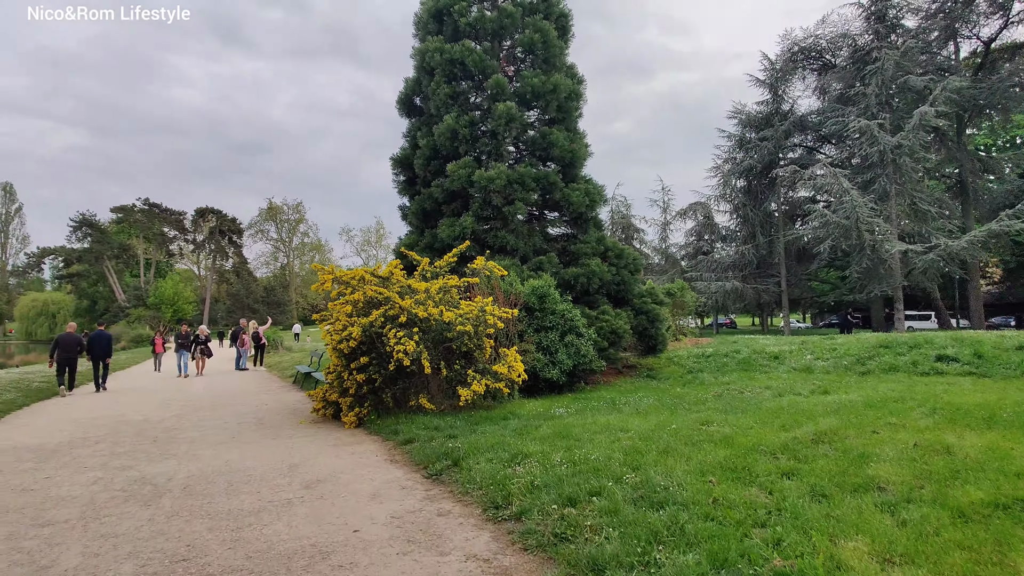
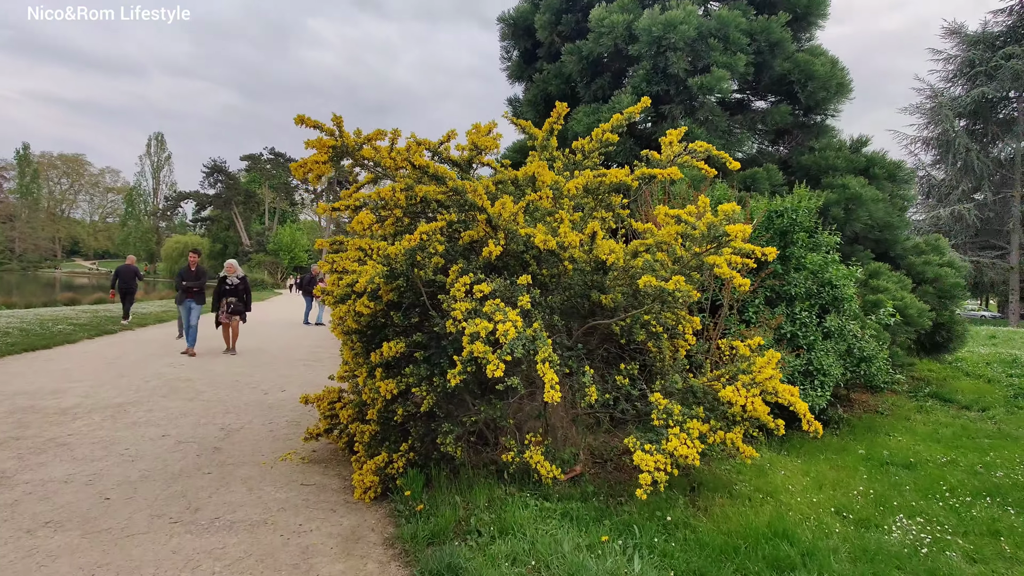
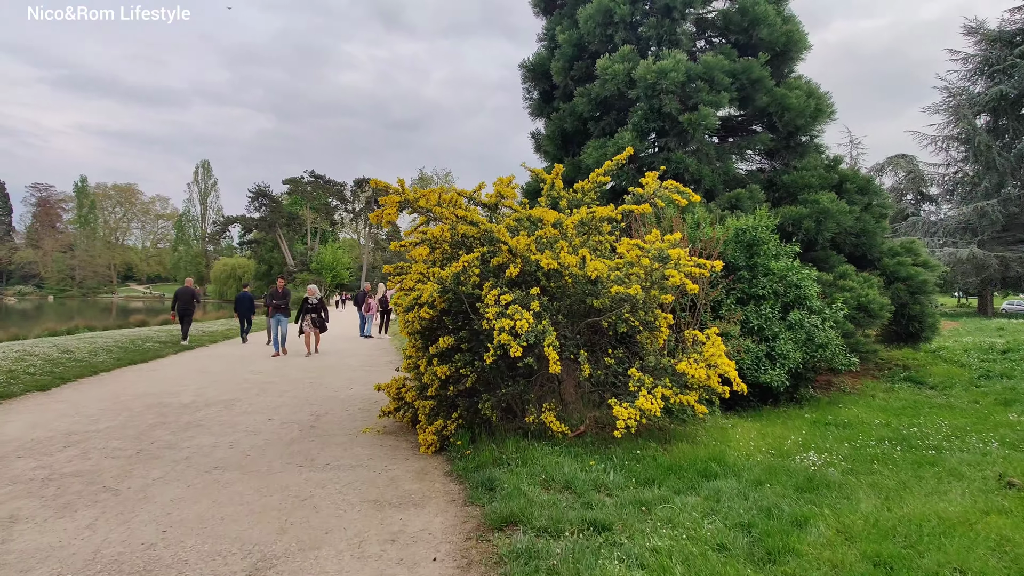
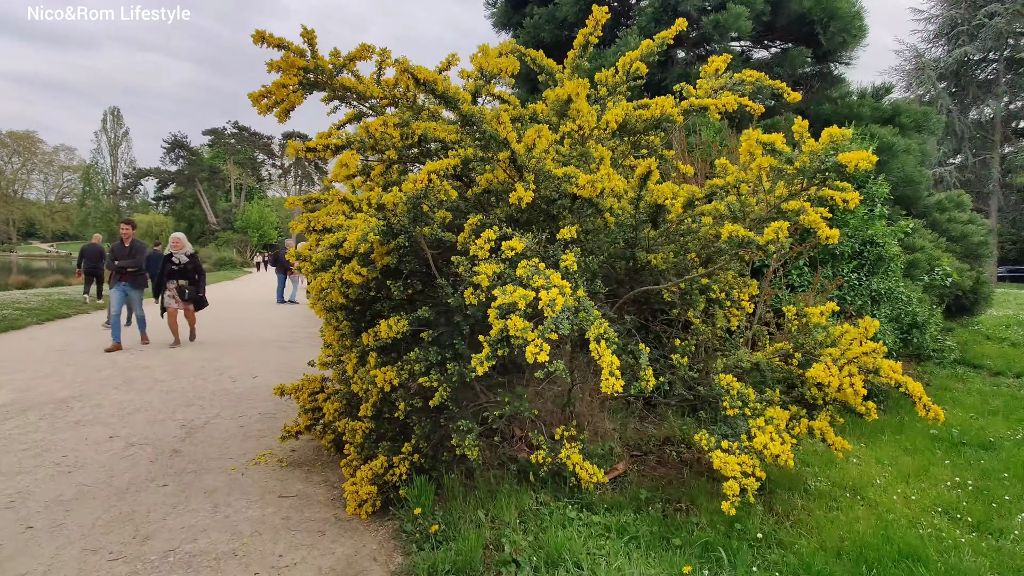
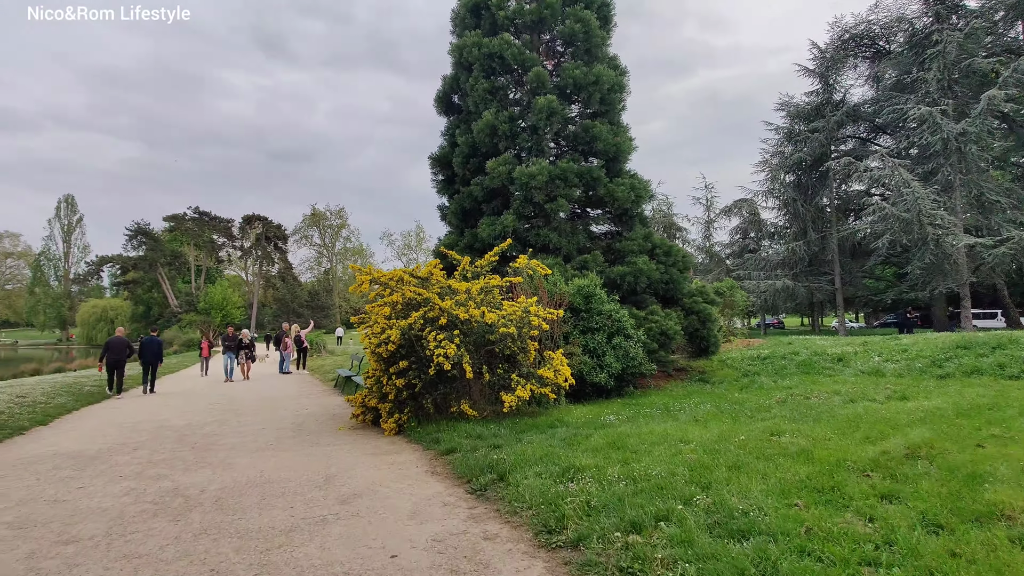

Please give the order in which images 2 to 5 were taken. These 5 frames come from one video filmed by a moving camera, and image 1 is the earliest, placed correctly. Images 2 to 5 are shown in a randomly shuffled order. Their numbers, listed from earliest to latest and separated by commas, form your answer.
5, 3, 2, 4
